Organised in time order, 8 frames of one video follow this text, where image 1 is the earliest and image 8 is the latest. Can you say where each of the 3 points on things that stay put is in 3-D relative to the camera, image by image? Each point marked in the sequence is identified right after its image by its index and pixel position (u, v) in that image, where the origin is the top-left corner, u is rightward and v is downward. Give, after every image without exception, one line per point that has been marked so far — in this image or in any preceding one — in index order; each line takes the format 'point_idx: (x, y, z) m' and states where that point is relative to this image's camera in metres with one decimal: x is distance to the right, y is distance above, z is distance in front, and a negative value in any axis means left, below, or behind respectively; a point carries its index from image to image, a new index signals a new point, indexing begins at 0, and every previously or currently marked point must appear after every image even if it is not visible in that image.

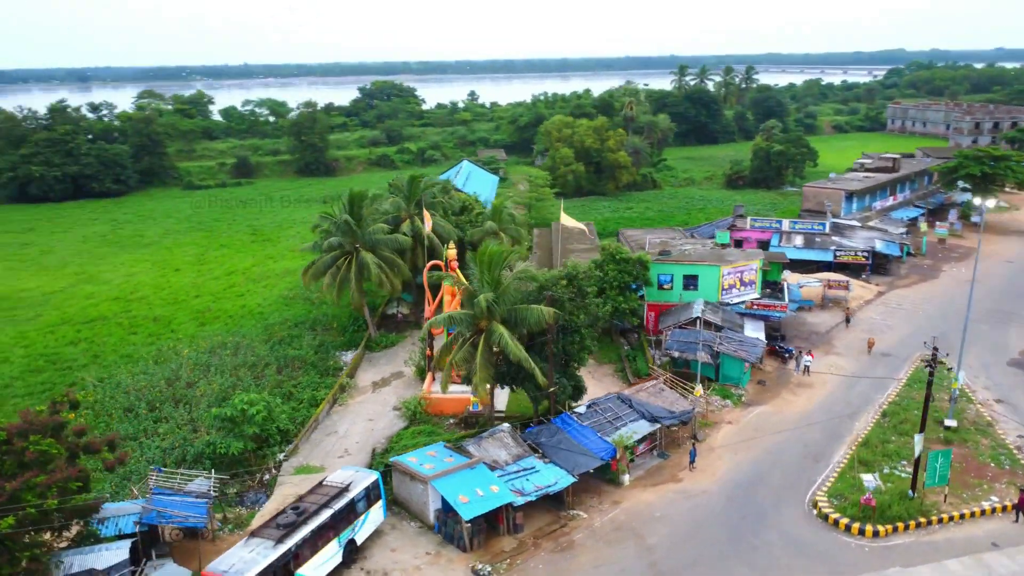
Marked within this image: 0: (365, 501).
0: (-3.7, -5.3, +19.8) m
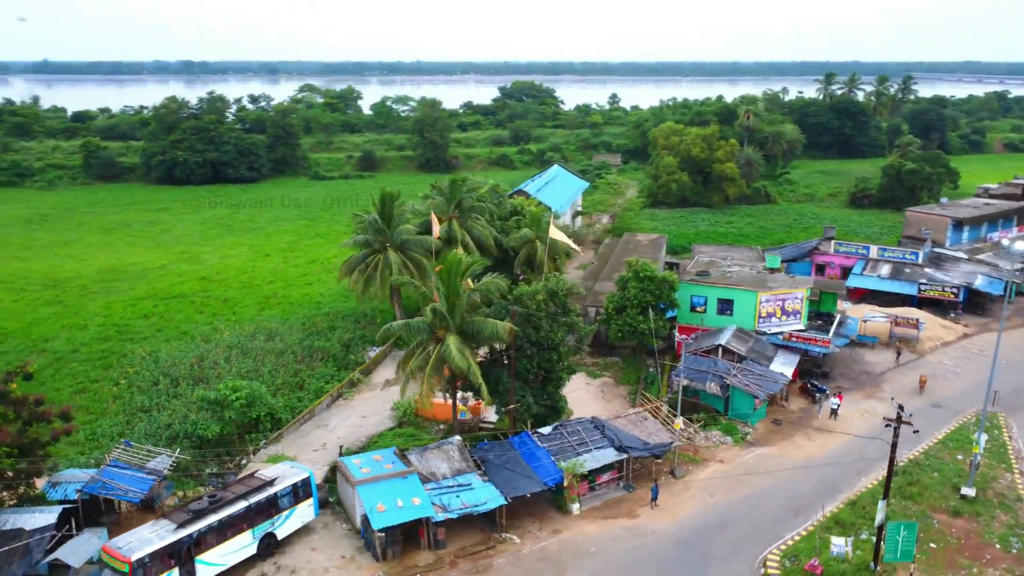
0: (-5.6, -5.3, +20.2) m
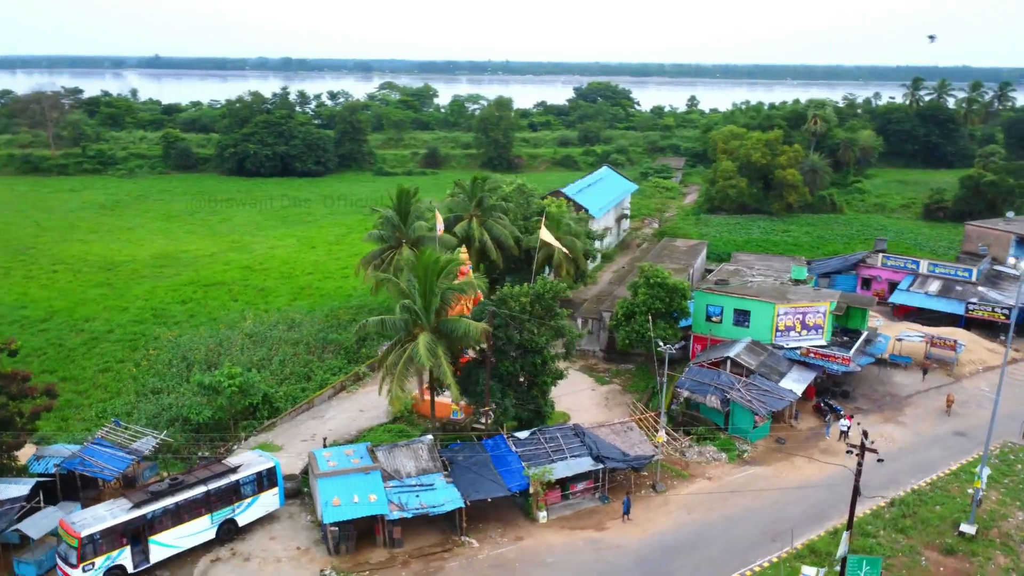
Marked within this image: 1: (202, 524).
0: (-6.7, -5.1, +20.5) m
1: (-7.6, -5.8, +19.5) m
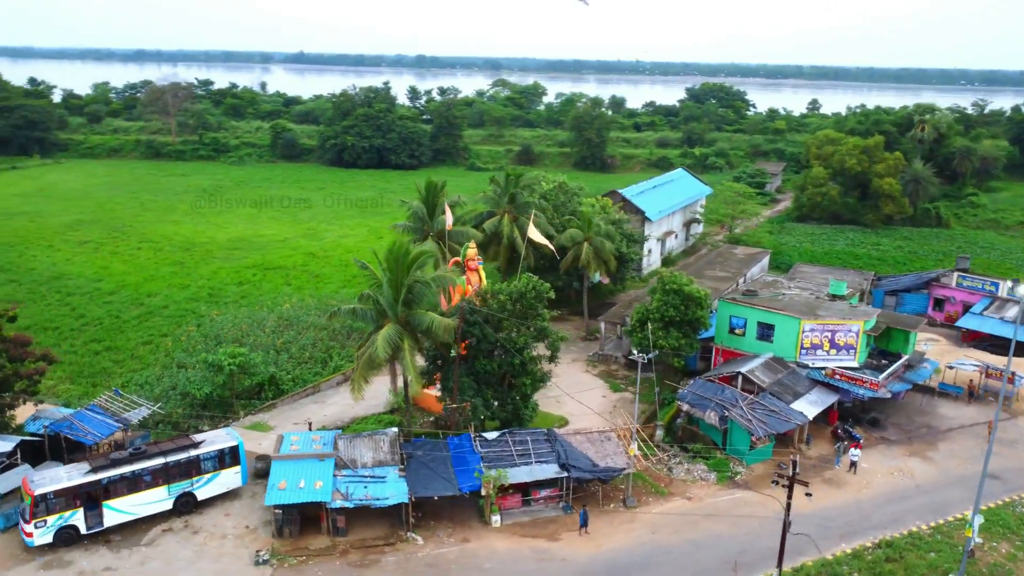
0: (-7.9, -4.6, +21.1) m
1: (-9.0, -5.3, +20.3) m
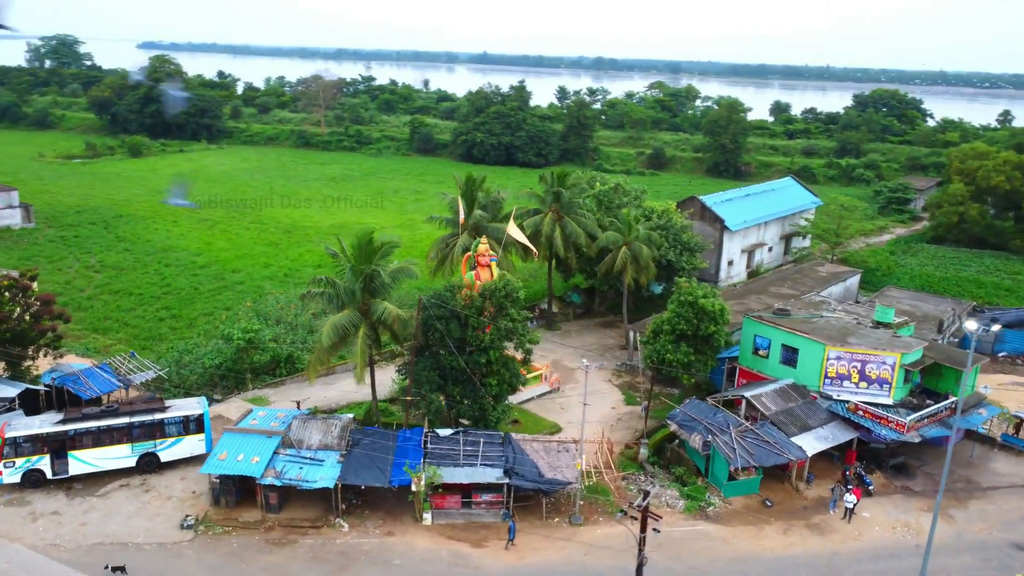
0: (-9.3, -3.9, +22.3) m
1: (-10.7, -4.5, +21.7) m
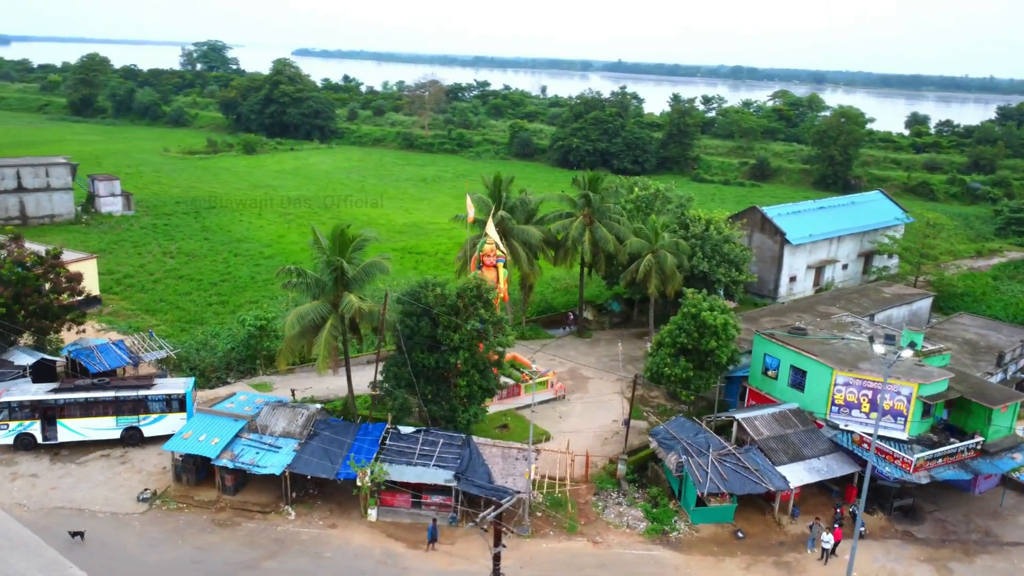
0: (-10.2, -3.4, +23.2) m
1: (-11.7, -3.9, +22.9) m
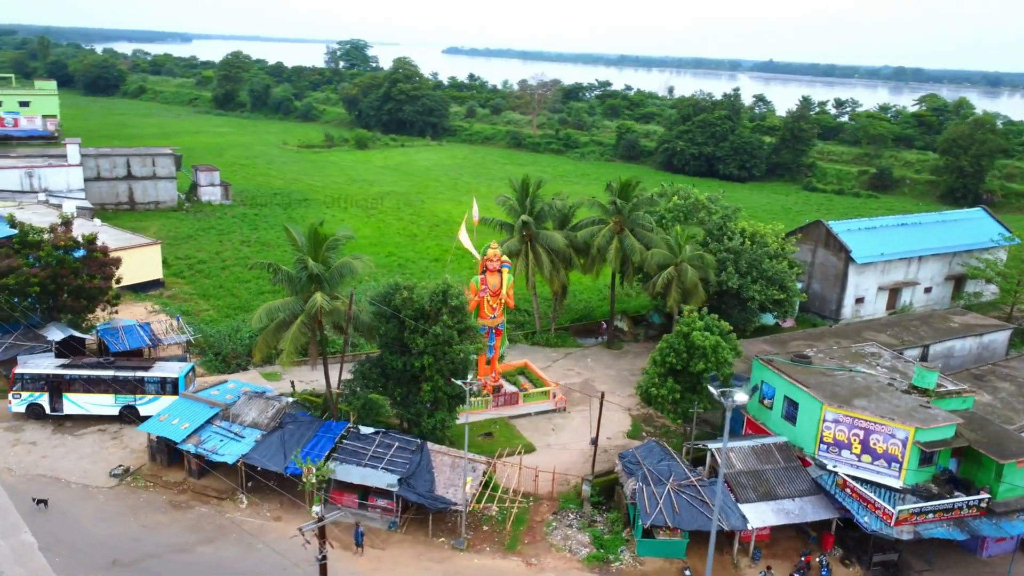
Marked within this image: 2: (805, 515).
0: (-11.0, -3.0, +24.6) m
1: (-12.5, -3.5, +24.5) m
2: (+7.4, -5.7, +19.8) m
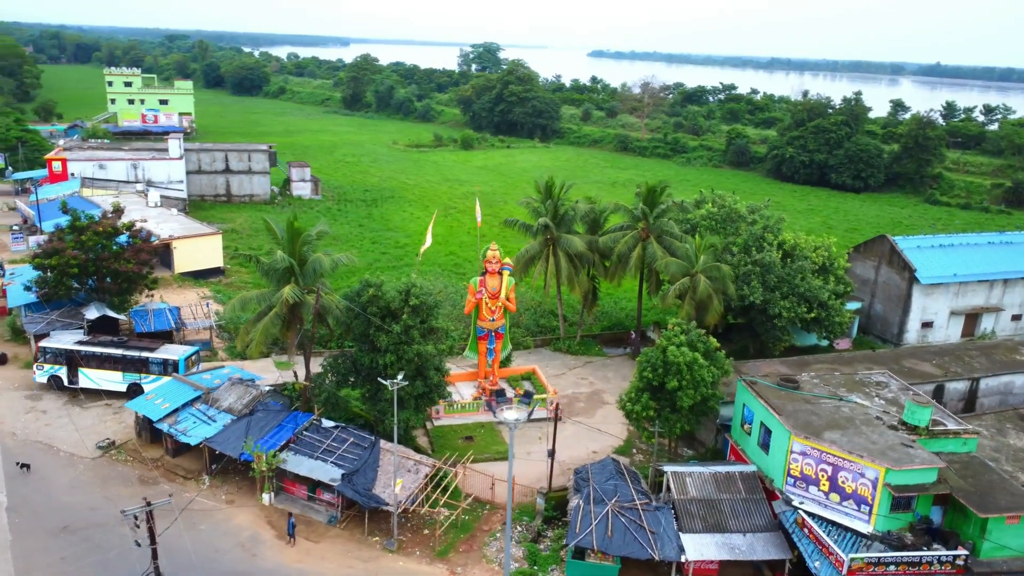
0: (-11.5, -2.6, +26.0) m
1: (-13.0, -2.9, +26.2) m
2: (+5.6, -6.1, +18.1) m
